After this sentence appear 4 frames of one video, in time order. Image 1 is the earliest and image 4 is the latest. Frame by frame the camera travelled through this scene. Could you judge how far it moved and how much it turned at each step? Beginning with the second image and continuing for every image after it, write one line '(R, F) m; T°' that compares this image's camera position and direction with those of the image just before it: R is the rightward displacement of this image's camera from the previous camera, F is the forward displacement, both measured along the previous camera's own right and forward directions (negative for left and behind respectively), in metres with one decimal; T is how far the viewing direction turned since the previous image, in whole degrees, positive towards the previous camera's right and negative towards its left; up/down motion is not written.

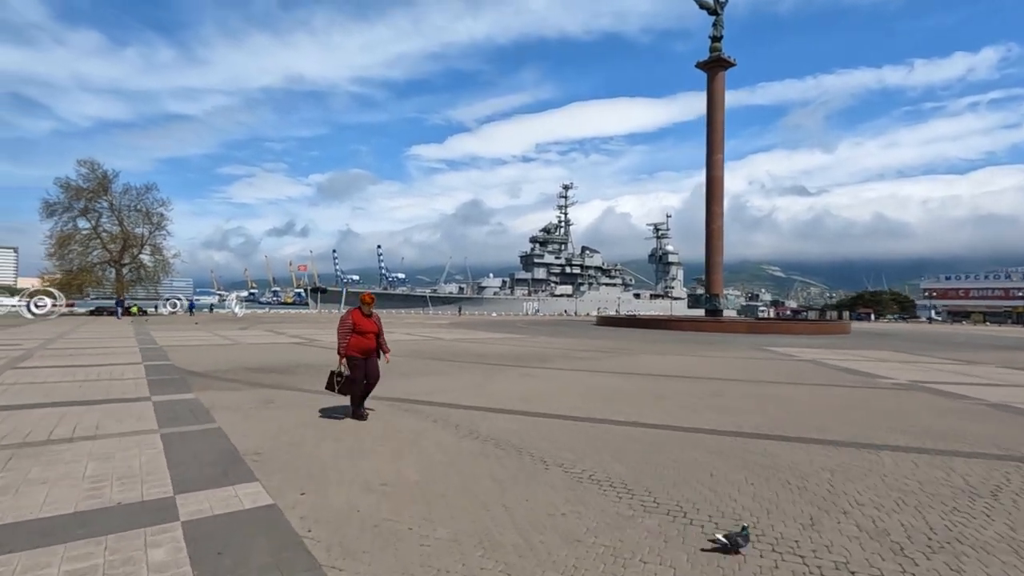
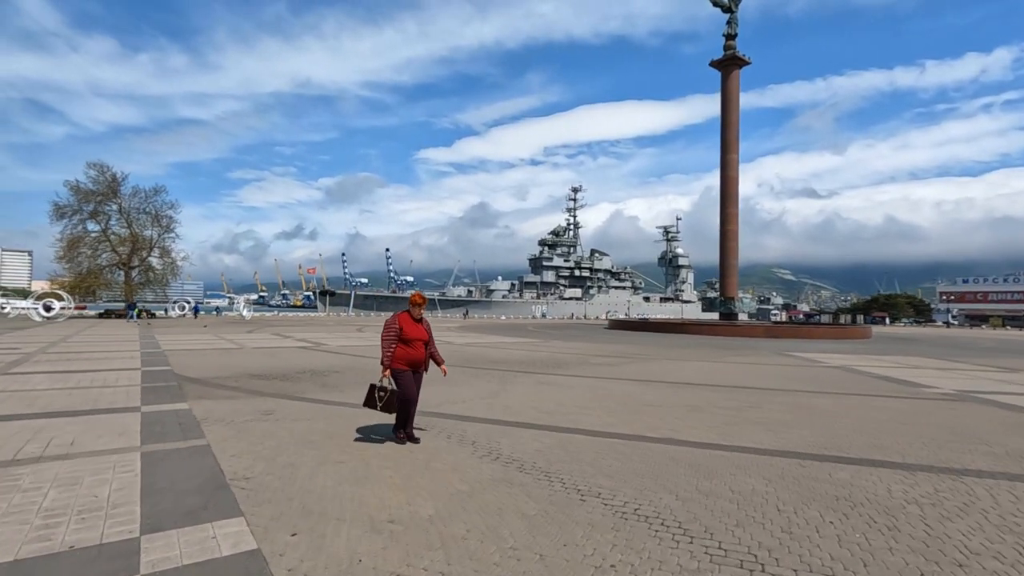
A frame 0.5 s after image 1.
(-0.1, +0.7) m; -1°
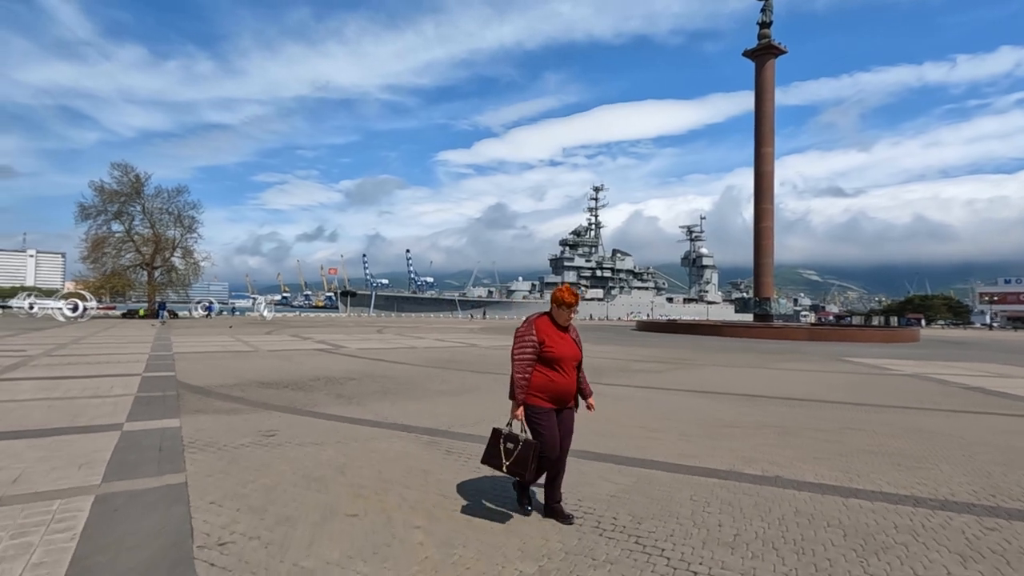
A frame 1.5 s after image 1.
(-0.3, +1.3) m; -2°
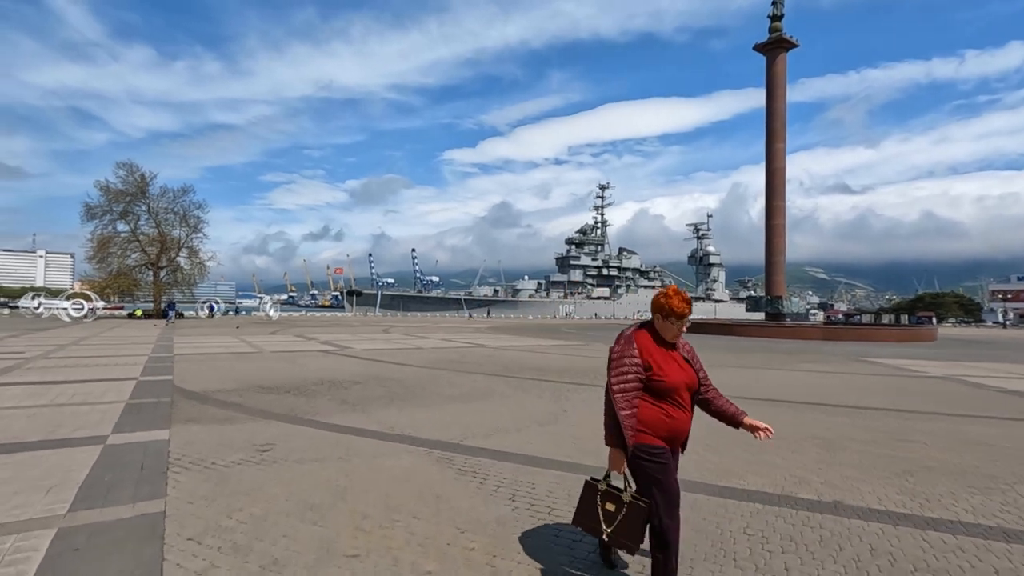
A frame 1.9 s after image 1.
(-0.1, +0.6) m; -1°
